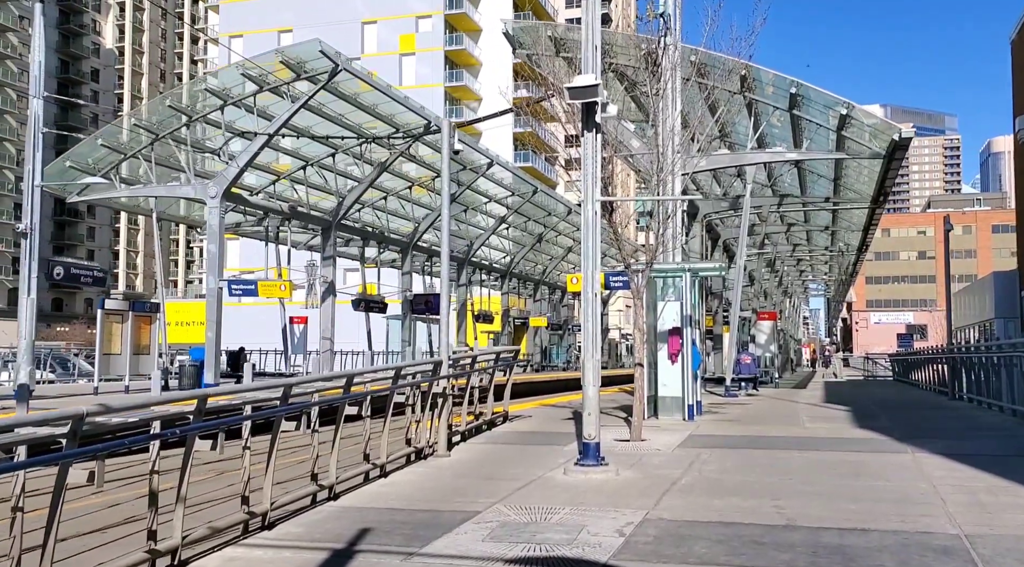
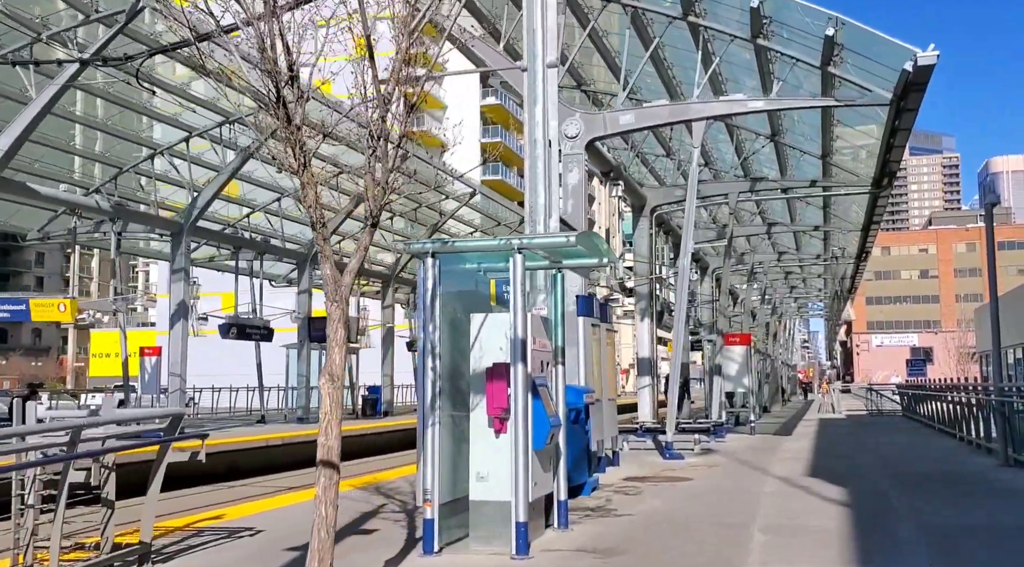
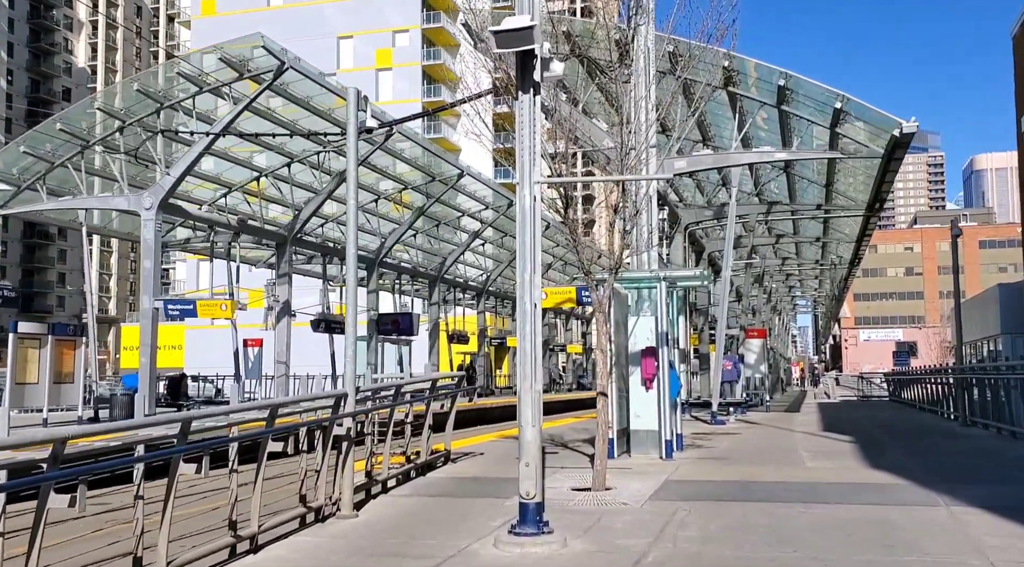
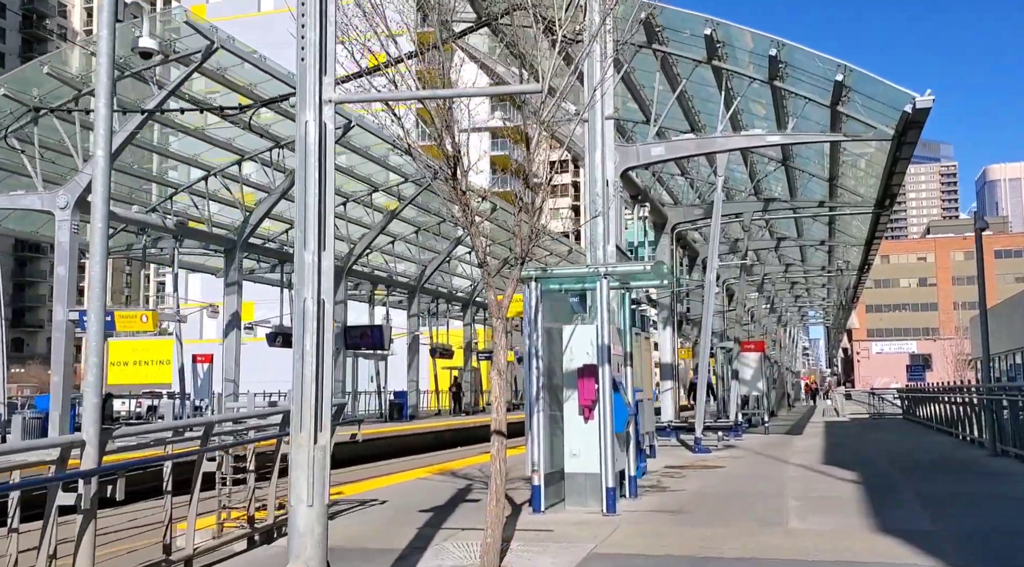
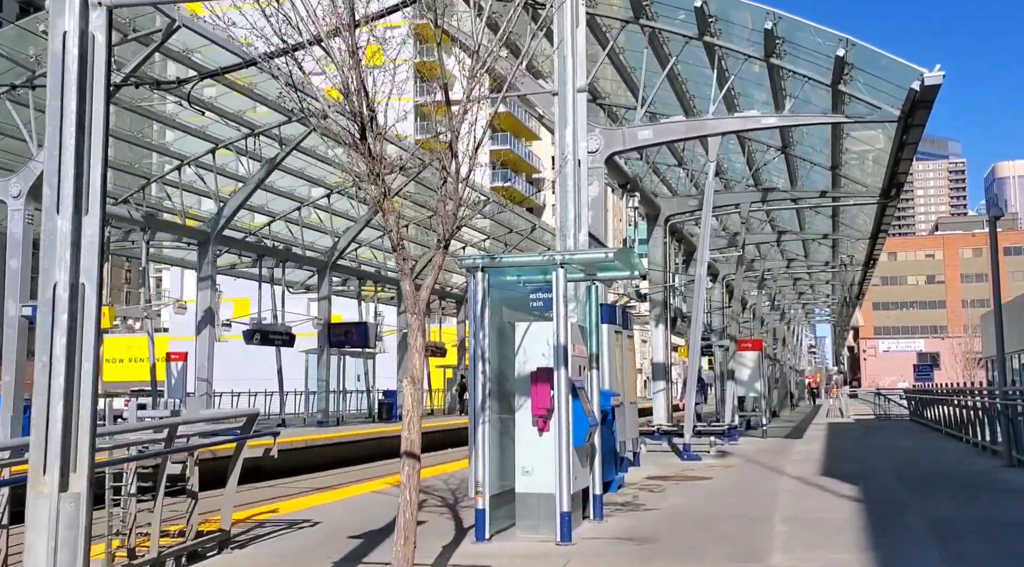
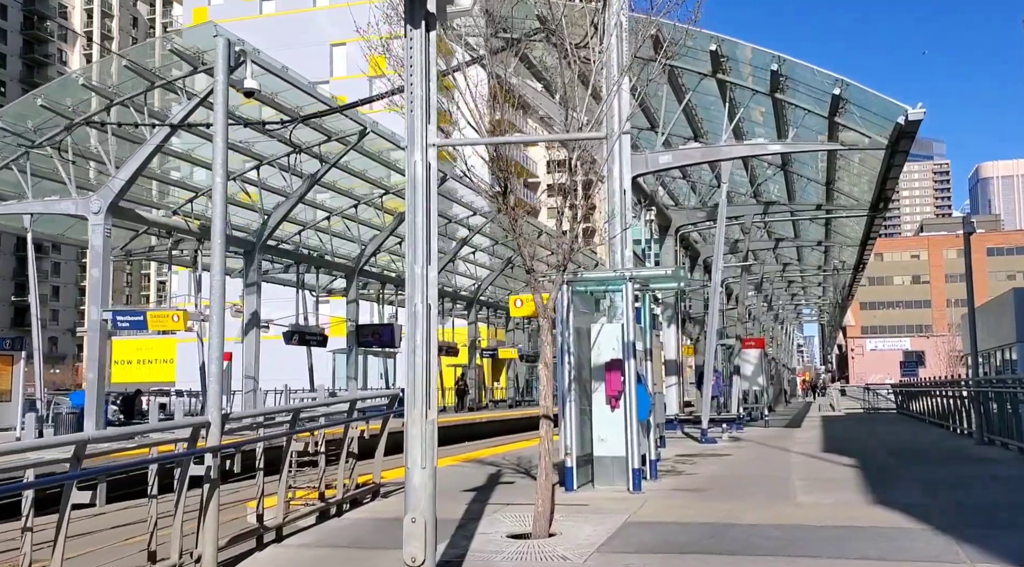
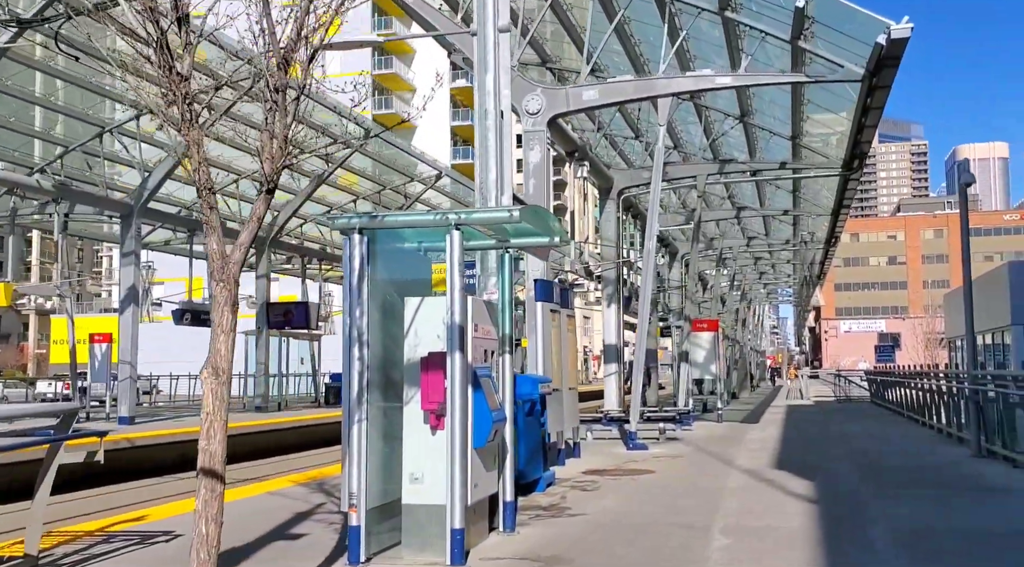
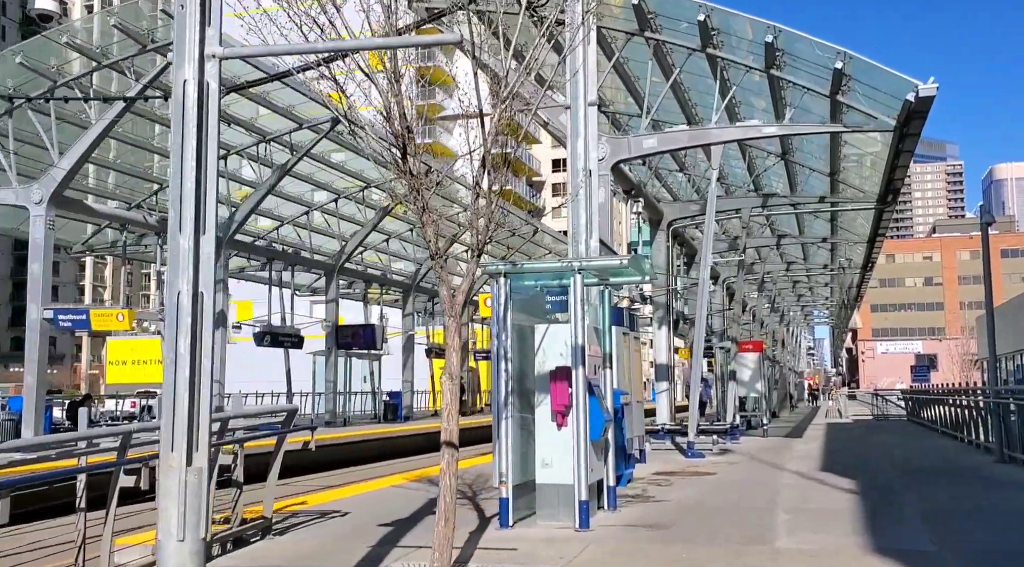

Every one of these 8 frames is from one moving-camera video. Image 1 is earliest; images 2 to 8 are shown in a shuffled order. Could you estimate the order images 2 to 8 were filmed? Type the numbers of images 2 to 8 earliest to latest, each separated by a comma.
3, 6, 4, 8, 5, 2, 7
